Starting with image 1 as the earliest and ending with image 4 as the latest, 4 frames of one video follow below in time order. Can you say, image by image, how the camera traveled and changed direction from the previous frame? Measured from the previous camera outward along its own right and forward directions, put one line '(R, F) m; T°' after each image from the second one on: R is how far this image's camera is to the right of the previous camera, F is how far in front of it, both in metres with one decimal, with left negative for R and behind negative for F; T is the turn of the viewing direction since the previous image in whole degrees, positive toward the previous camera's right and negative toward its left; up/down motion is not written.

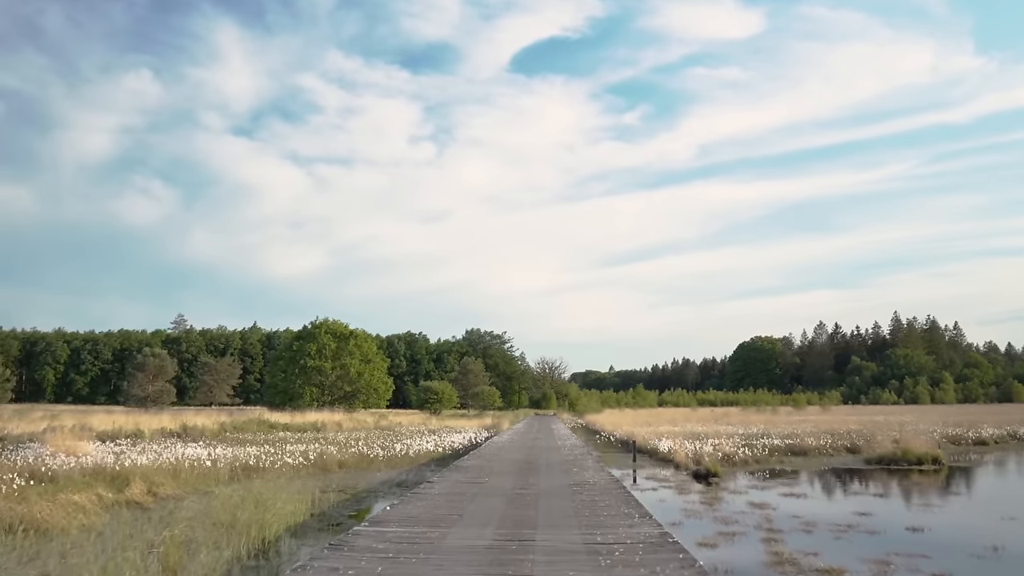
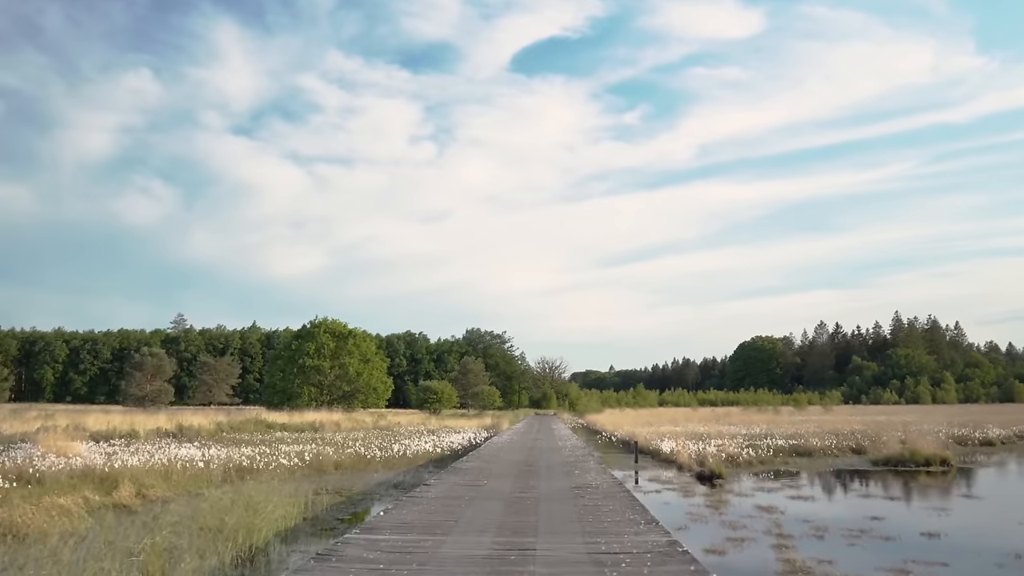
(0.0, +0.4) m; 0°
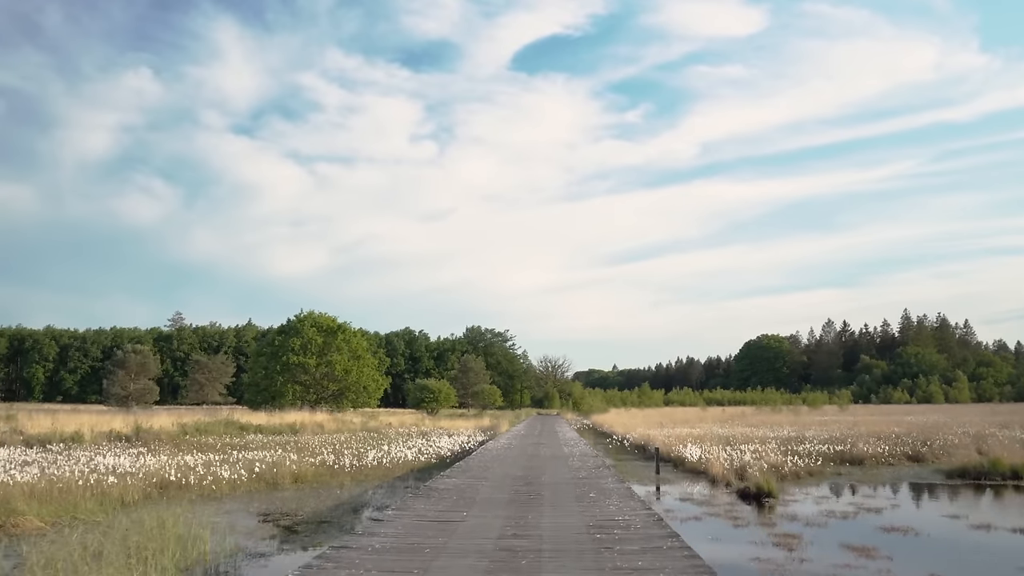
(+0.1, +3.9) m; 0°
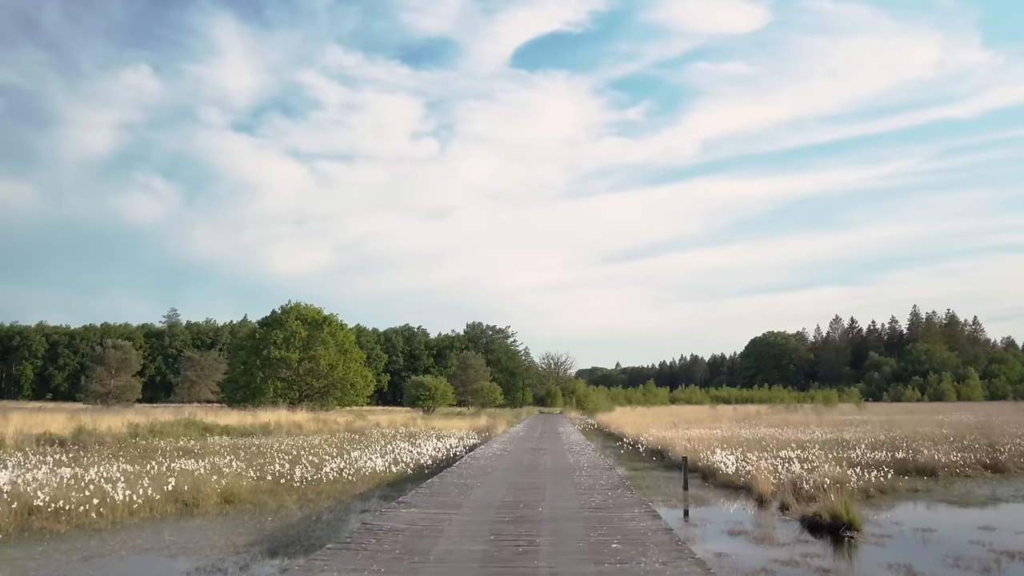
(+0.2, +4.0) m; 0°
